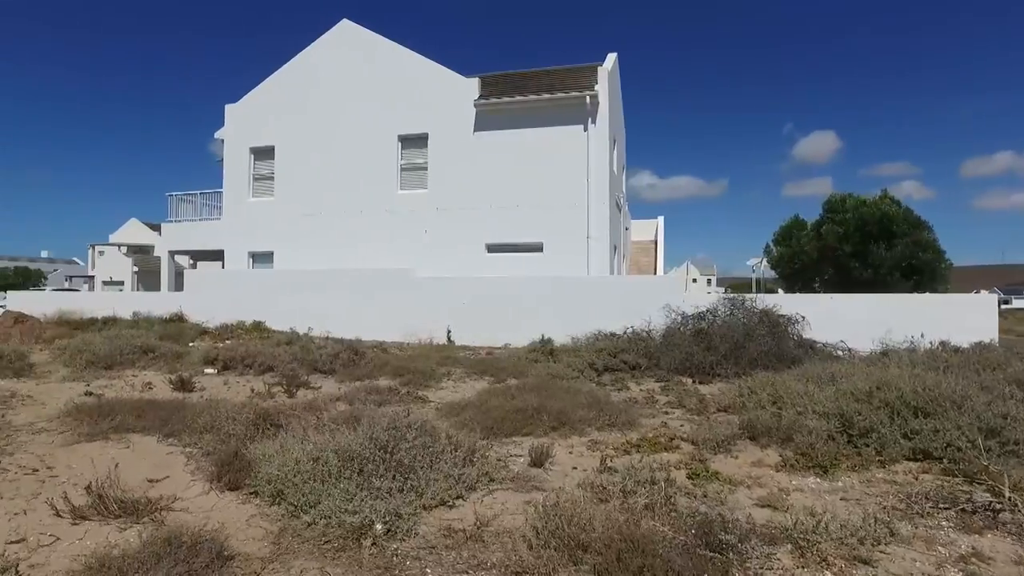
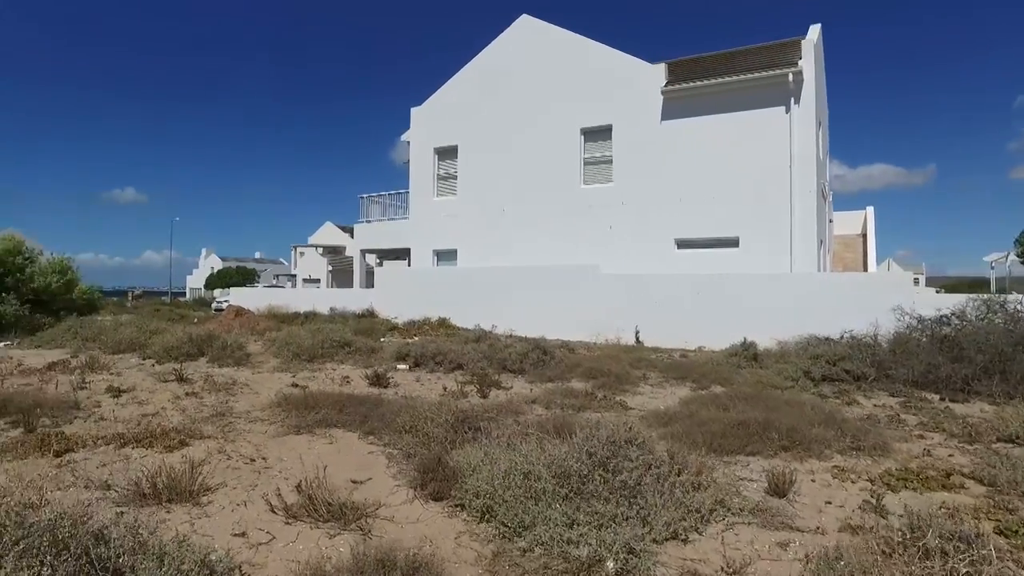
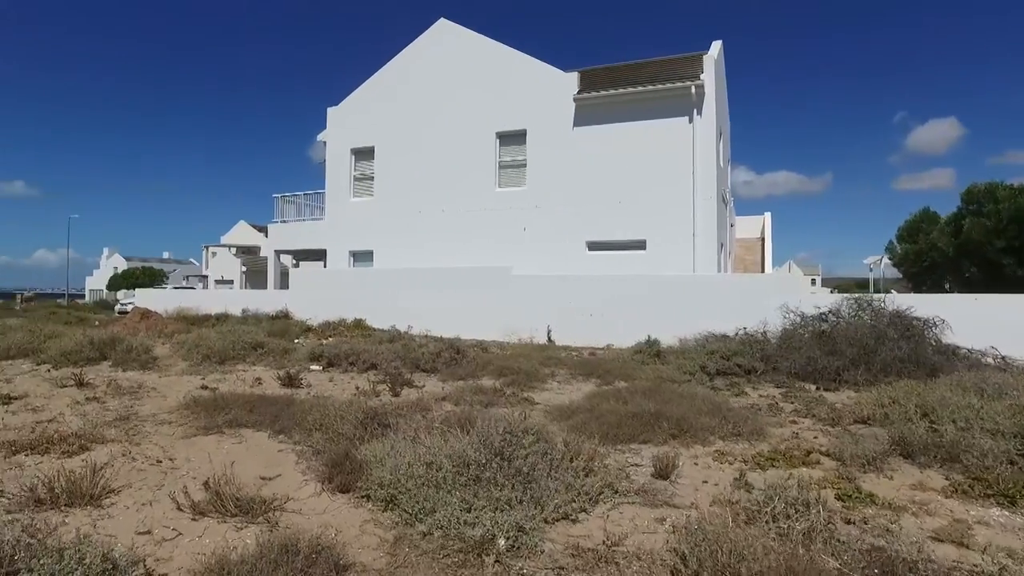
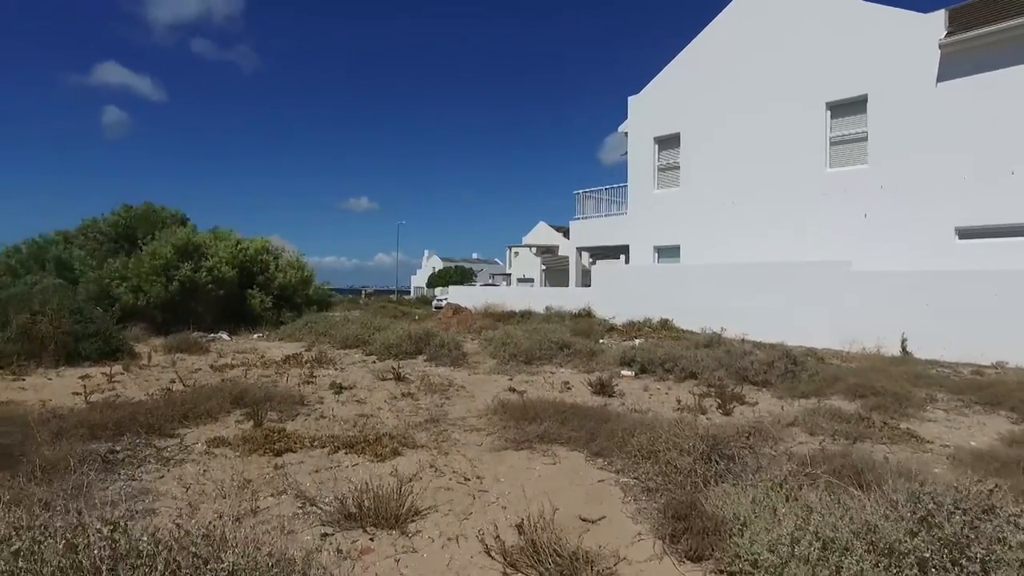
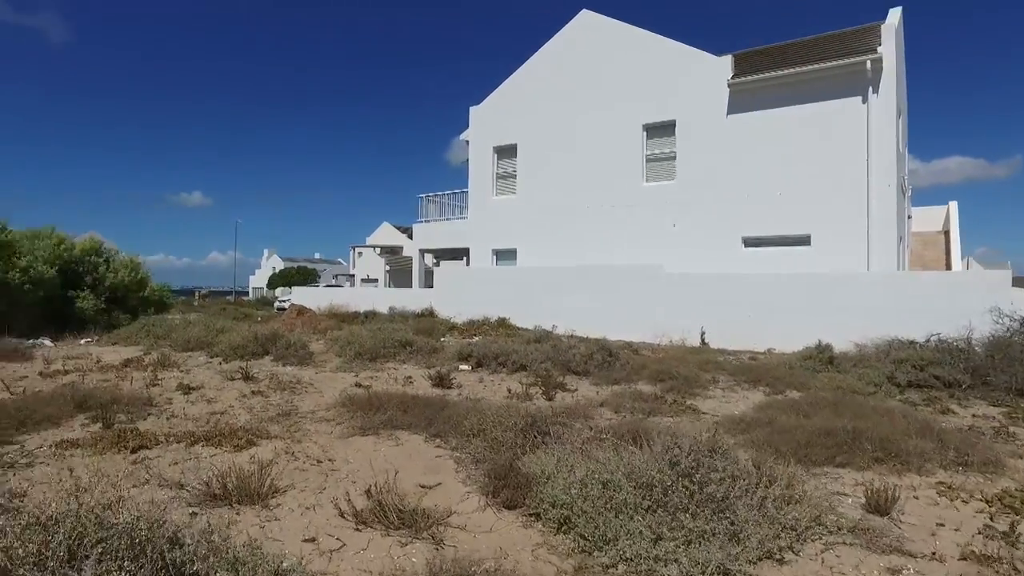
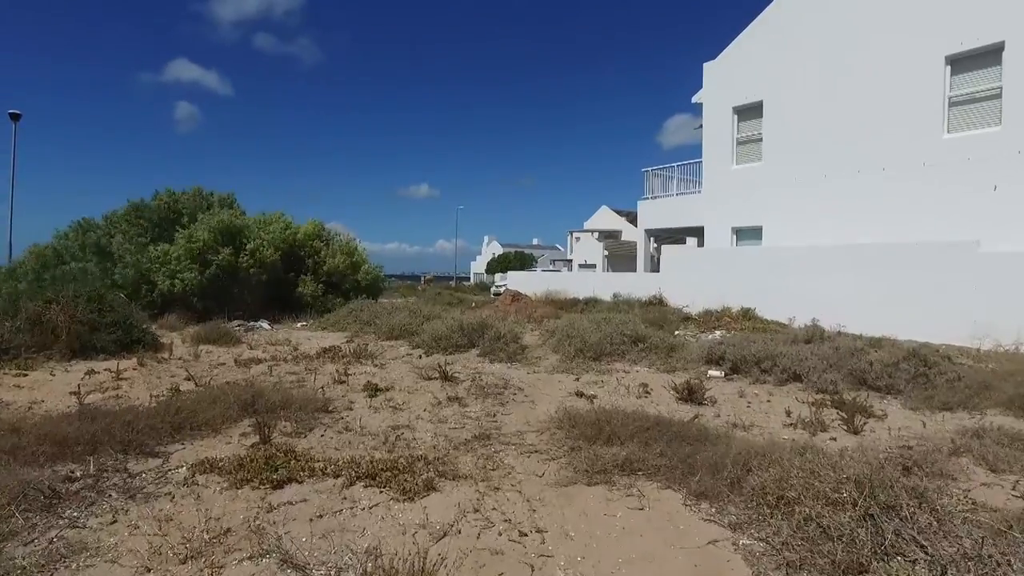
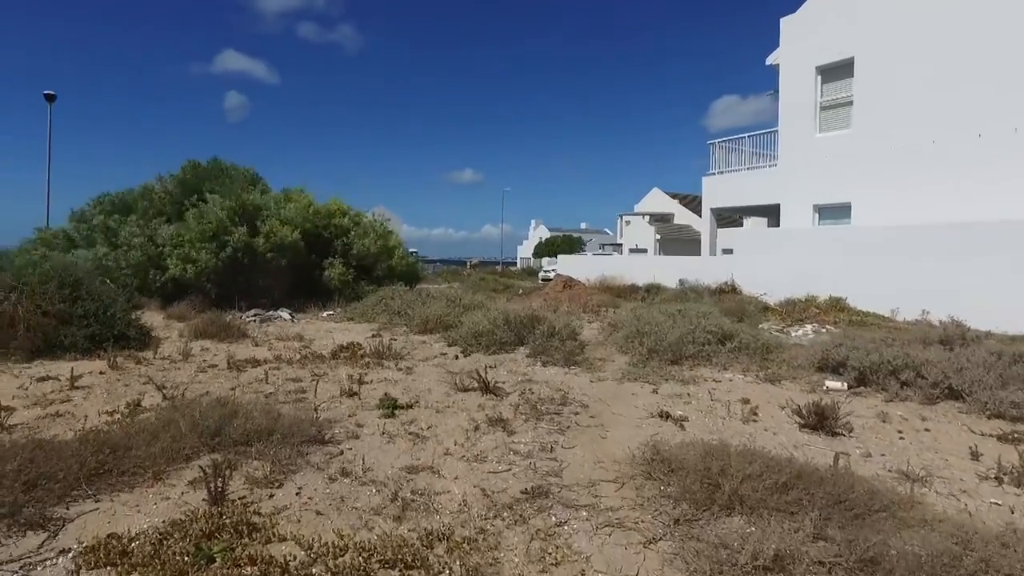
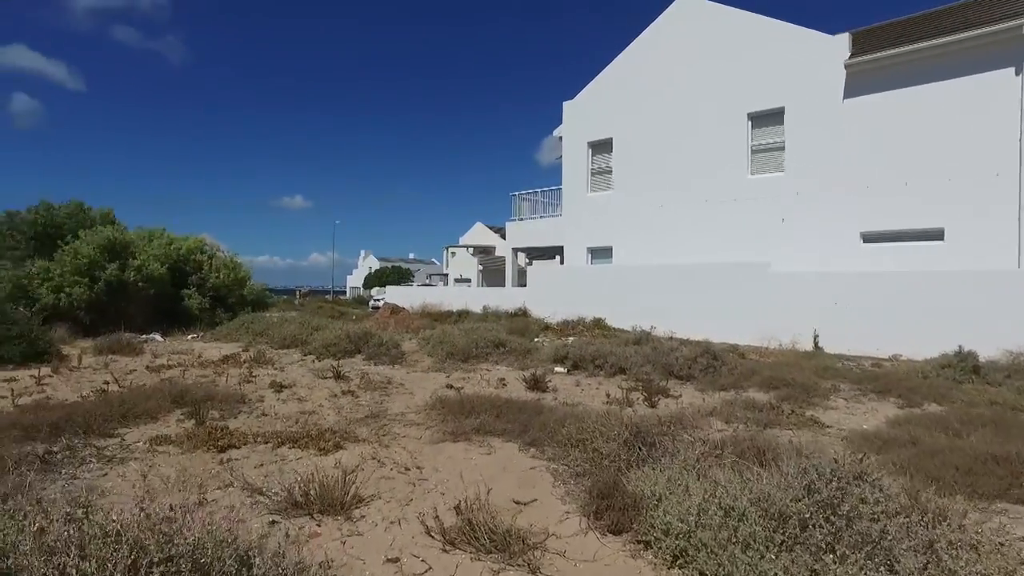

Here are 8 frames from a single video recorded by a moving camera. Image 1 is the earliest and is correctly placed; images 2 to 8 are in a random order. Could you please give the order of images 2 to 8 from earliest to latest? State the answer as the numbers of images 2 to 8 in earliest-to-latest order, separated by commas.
3, 2, 5, 8, 4, 6, 7
